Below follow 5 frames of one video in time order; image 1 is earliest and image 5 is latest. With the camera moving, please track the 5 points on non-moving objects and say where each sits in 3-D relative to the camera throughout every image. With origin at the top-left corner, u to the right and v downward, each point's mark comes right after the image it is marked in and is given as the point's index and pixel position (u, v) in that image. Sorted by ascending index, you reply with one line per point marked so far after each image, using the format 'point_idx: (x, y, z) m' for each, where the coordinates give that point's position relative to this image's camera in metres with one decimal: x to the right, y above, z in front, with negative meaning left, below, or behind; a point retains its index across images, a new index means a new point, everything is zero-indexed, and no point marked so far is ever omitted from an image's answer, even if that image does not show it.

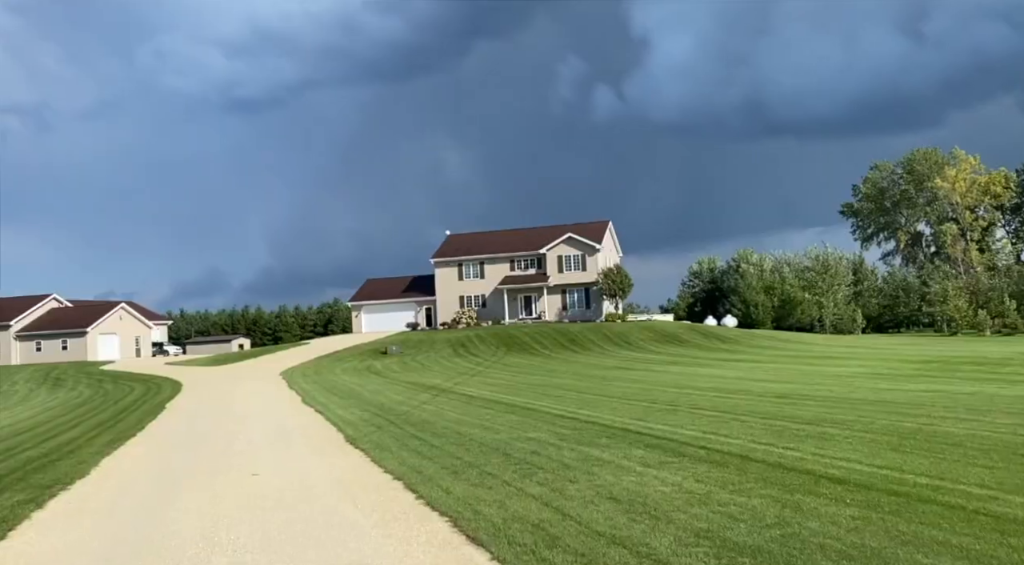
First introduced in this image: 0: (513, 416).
0: (0.0, -2.7, +15.8) m
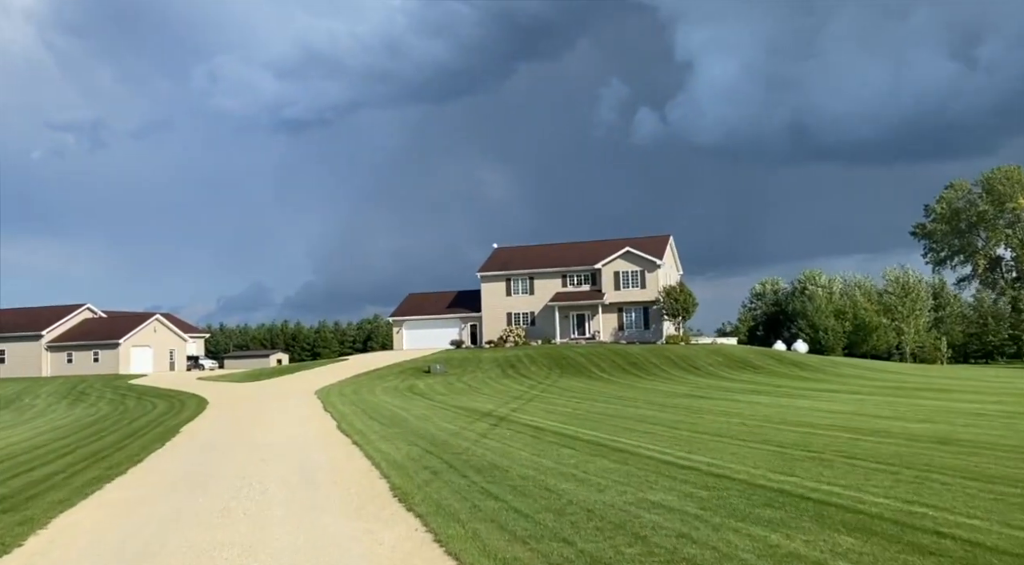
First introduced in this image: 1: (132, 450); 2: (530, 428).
0: (+1.4, -2.8, +12.2) m
1: (-8.3, -3.6, +17.1) m
2: (+0.4, -3.3, +17.7) m
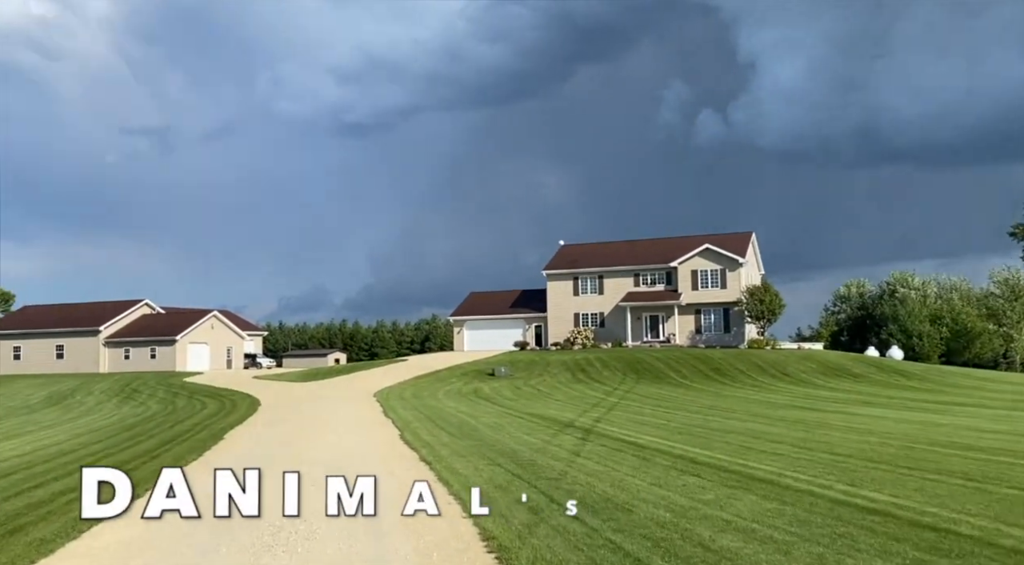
0: (+2.8, -2.5, +9.2) m
1: (-6.5, -3.3, +14.9) m
2: (+2.2, -3.1, +14.8) m
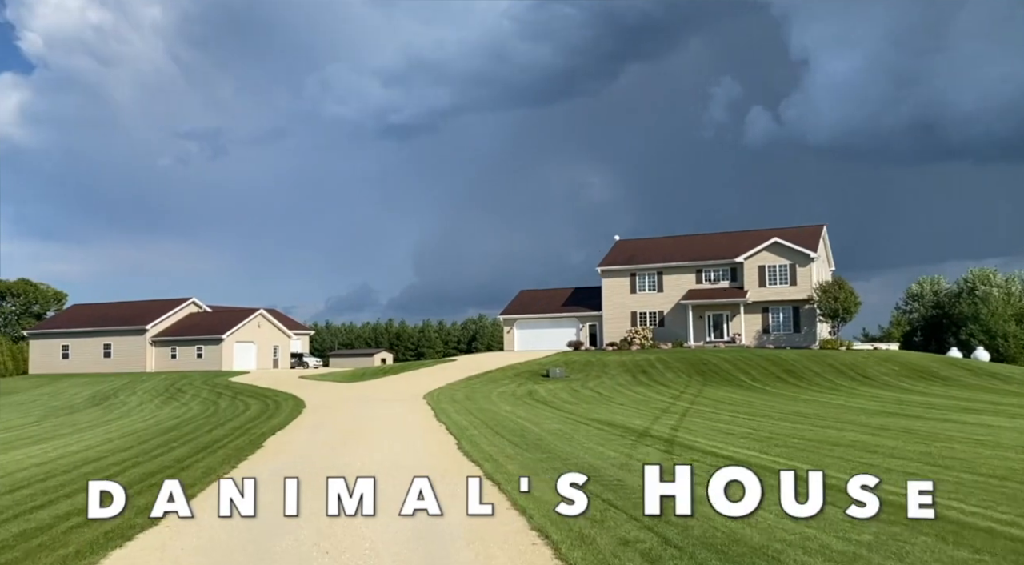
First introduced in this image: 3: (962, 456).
0: (+3.8, -2.3, +7.1) m
1: (-5.3, -3.2, +13.2) m
2: (+3.4, -2.9, +12.7) m
3: (+7.6, -2.9, +13.2) m
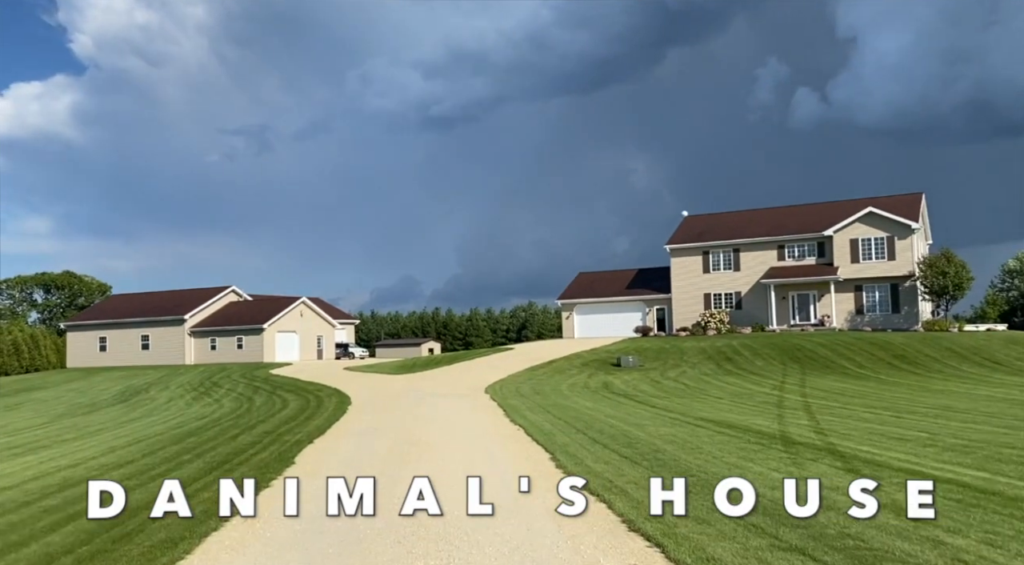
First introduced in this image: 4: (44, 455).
0: (+4.9, -1.8, +3.0) m
1: (-3.8, -2.7, +9.7) m
2: (+4.9, -2.2, +8.6) m
3: (+9.1, -2.3, +9.0) m
4: (-8.3, -3.2, +13.6) m
